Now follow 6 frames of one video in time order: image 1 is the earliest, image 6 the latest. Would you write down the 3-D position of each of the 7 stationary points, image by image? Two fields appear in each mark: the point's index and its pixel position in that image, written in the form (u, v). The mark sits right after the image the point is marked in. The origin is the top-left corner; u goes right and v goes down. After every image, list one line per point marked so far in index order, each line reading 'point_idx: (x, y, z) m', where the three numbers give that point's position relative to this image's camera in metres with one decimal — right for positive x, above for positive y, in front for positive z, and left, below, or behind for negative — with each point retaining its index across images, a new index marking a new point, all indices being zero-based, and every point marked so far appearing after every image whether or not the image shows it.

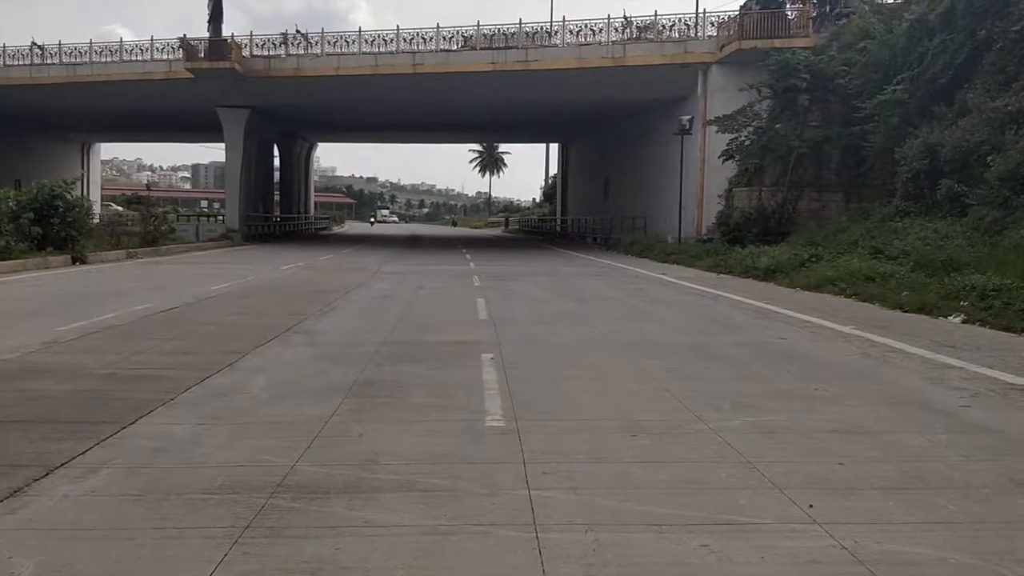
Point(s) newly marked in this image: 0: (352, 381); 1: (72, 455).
0: (-1.4, -0.8, +8.9) m
1: (-2.5, -1.0, +6.0) m
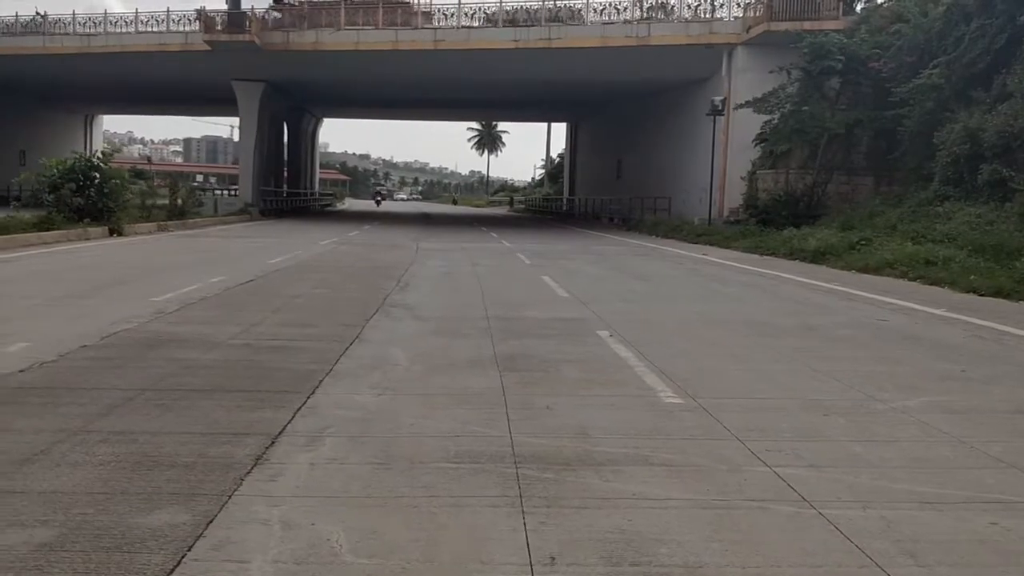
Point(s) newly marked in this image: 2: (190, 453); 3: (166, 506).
0: (-0.2, -0.6, +8.9) m
1: (-1.3, -0.8, +5.9) m
2: (-1.6, -0.8, +5.2) m
3: (-1.4, -0.9, +4.3) m
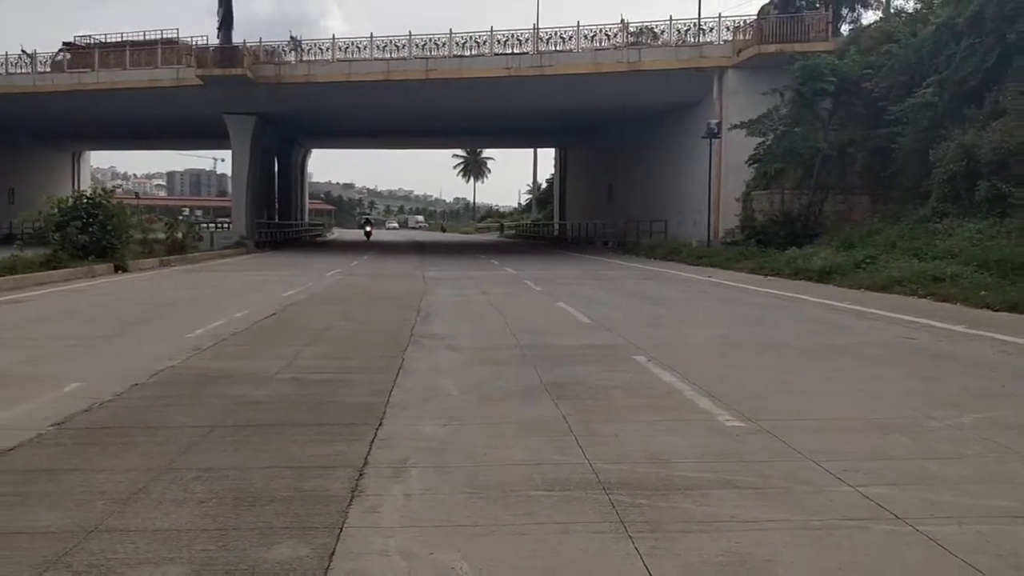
0: (+0.2, -0.8, +9.0) m
1: (-0.9, -1.0, +6.0) m
2: (-1.1, -1.0, +5.3) m
3: (-1.0, -1.1, +4.4) m
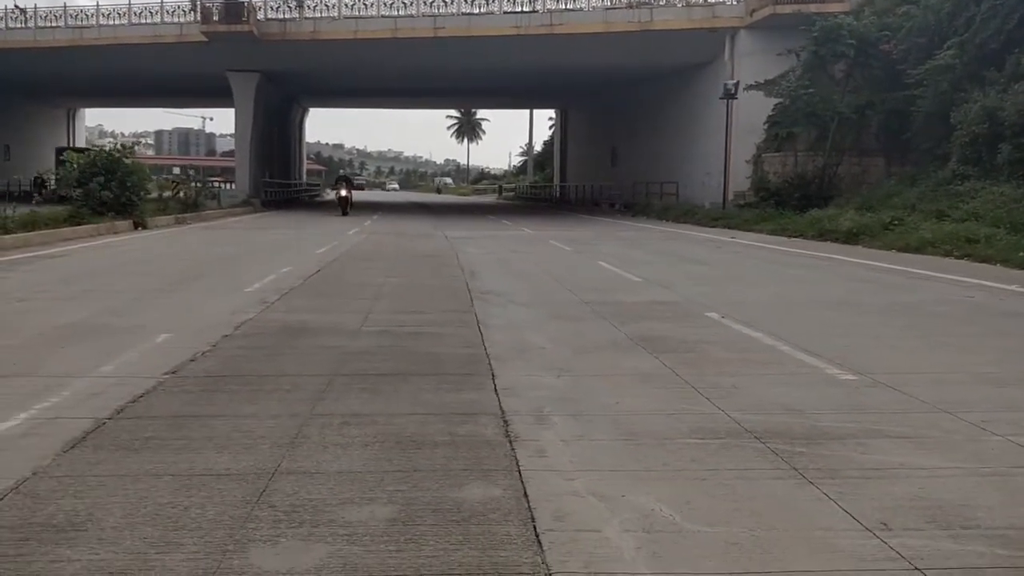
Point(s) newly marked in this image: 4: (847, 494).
0: (+1.0, -0.4, +9.0) m
1: (-0.1, -0.7, +6.0) m
2: (-0.4, -0.7, +5.3) m
3: (-0.2, -0.8, +4.4) m
4: (+1.4, -0.9, +4.3) m
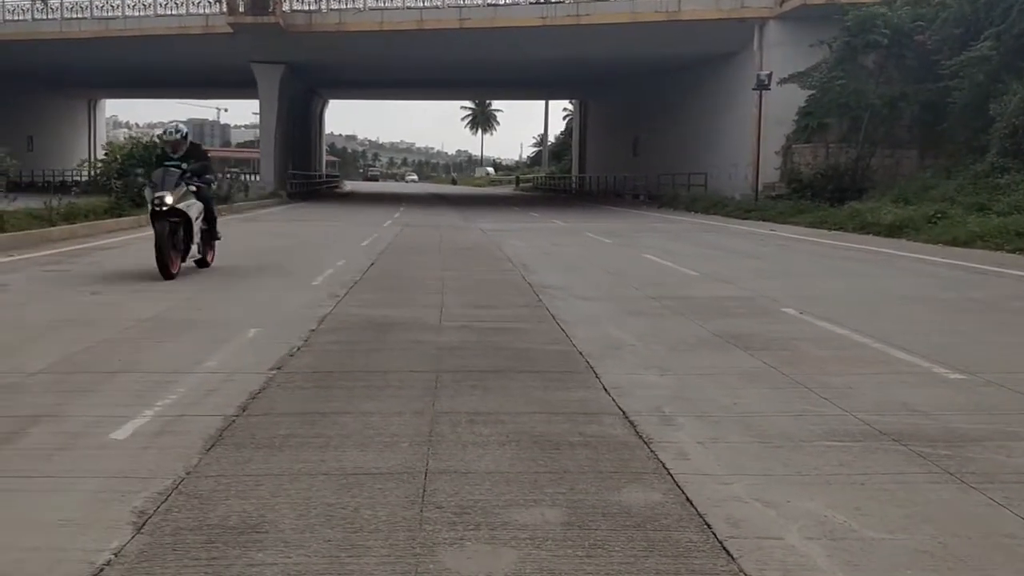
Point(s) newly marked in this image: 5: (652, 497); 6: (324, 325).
0: (+1.7, -0.4, +9.0) m
1: (+0.6, -0.7, +6.0) m
2: (+0.3, -0.7, +5.3) m
3: (+0.5, -0.8, +4.4) m
4: (+2.0, -0.9, +4.2) m
5: (+0.6, -0.9, +4.2) m
6: (-1.7, -0.3, +9.1) m
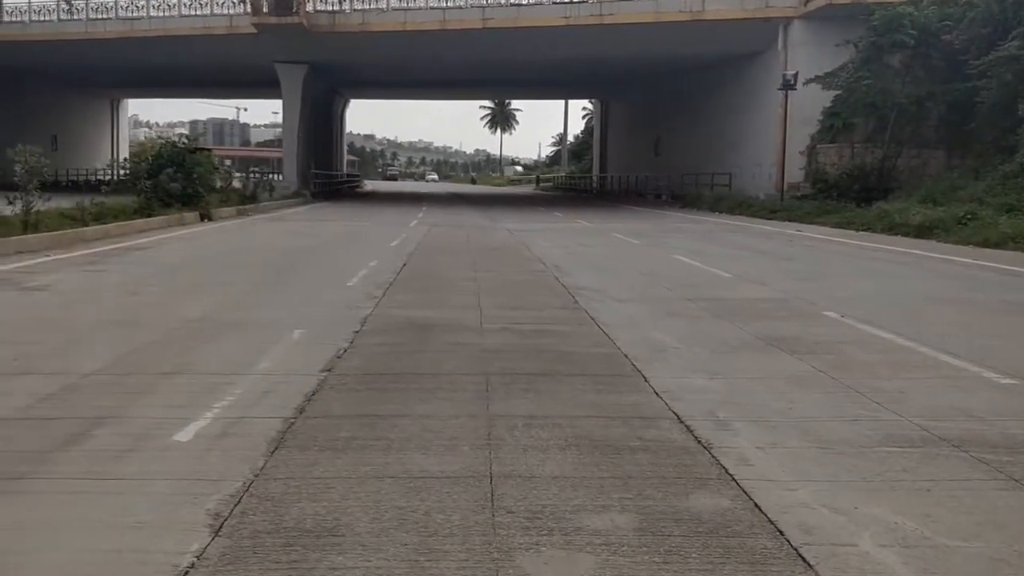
0: (+2.1, -0.4, +9.0) m
1: (+0.9, -0.7, +6.0) m
2: (+0.6, -0.8, +5.3) m
3: (+0.8, -0.9, +4.4) m
4: (+2.3, -0.9, +4.2) m
5: (+0.8, -0.9, +4.2) m
6: (-1.3, -0.3, +9.2) m
